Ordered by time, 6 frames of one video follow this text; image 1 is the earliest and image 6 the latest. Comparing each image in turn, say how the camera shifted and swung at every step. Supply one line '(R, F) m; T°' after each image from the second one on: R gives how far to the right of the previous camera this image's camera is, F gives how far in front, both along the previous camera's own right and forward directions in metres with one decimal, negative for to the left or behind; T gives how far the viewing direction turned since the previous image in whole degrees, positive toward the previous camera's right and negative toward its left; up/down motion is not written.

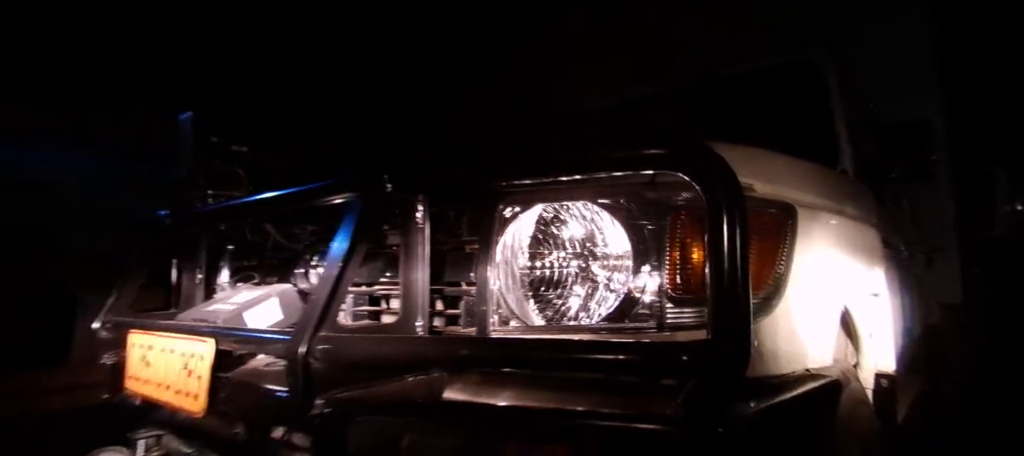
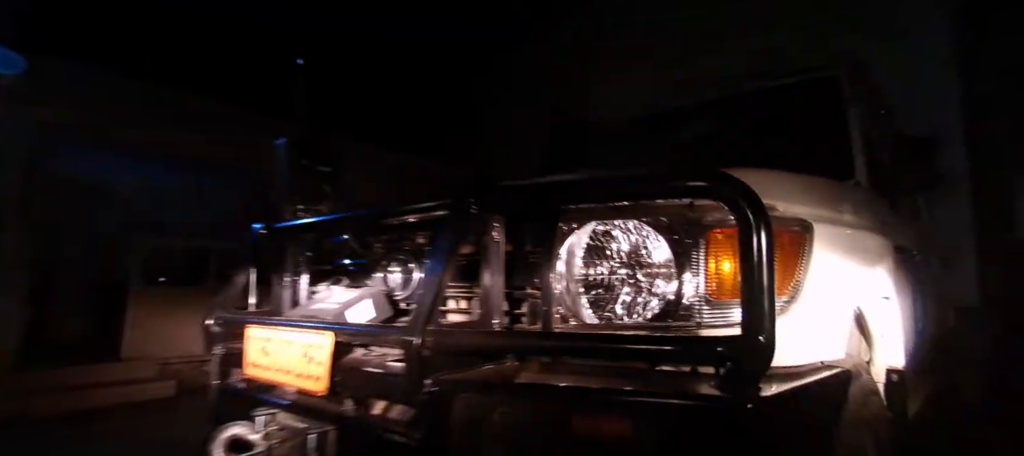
(-0.1, -0.2) m; -2°
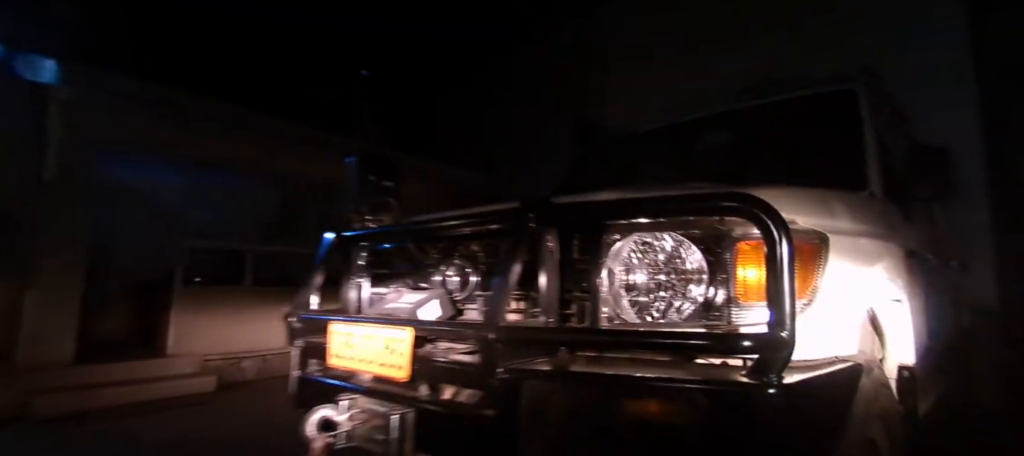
(-0.1, -0.2) m; -2°
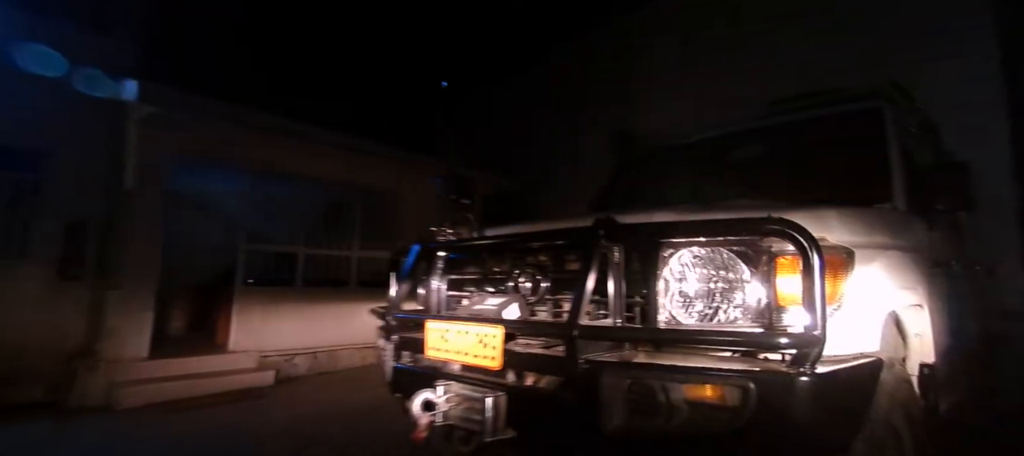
(-0.2, -0.4) m; -2°
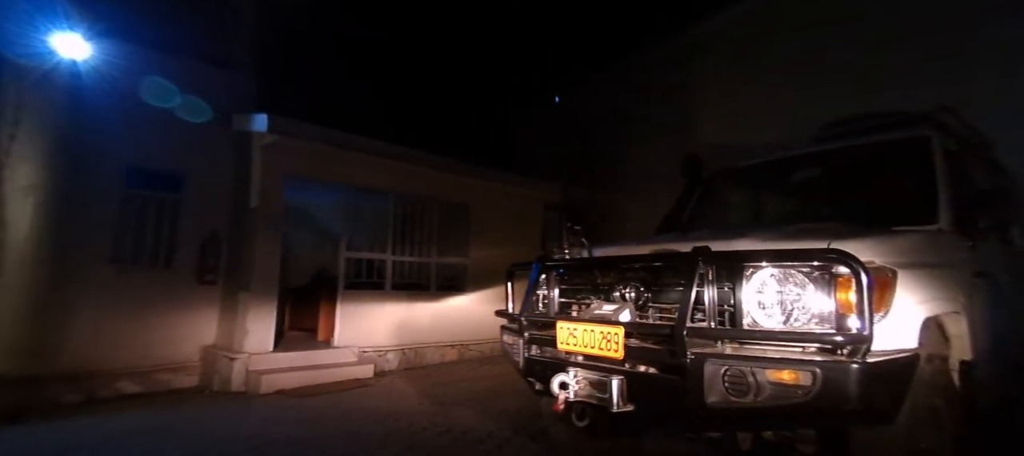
(-0.4, -0.7) m; -5°
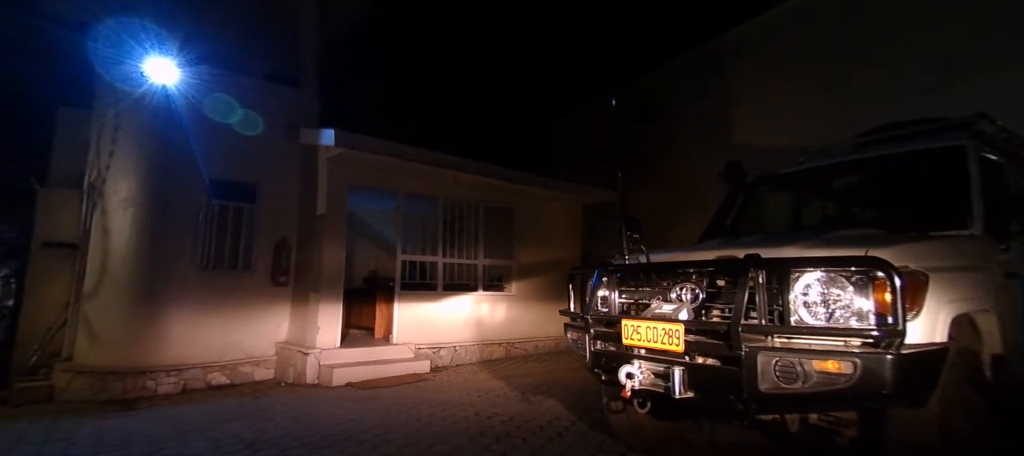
(-0.3, -0.5) m; -3°
